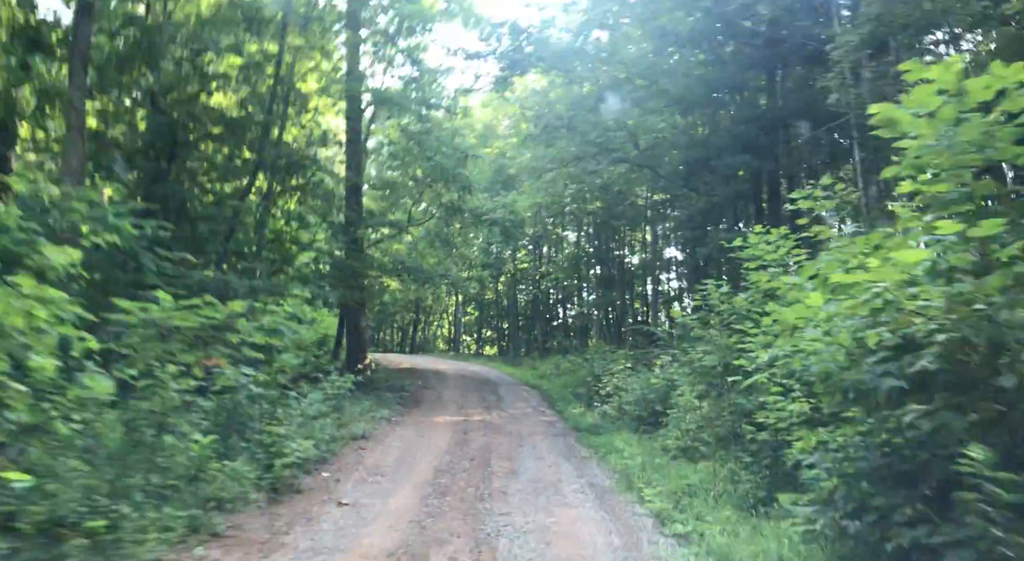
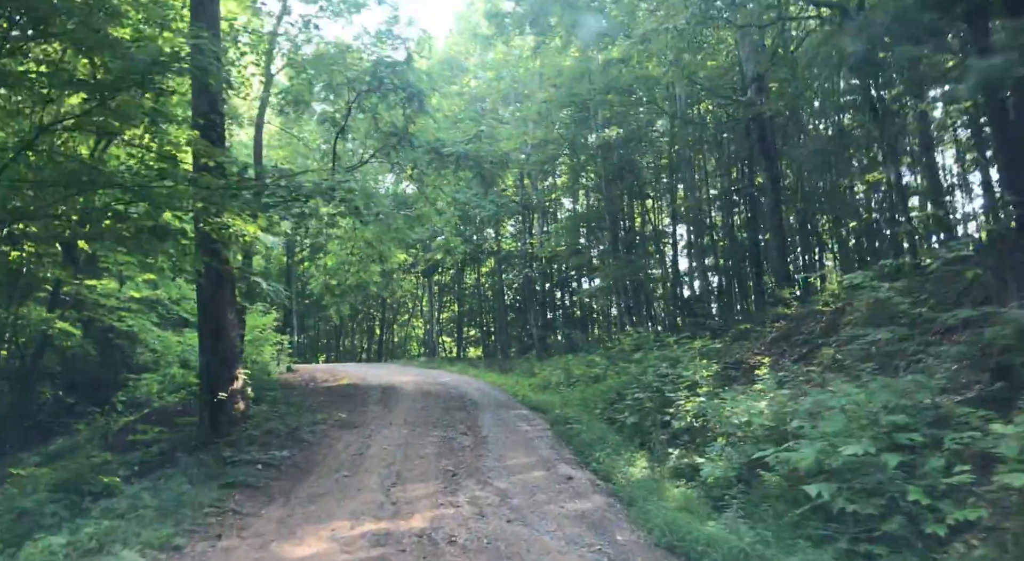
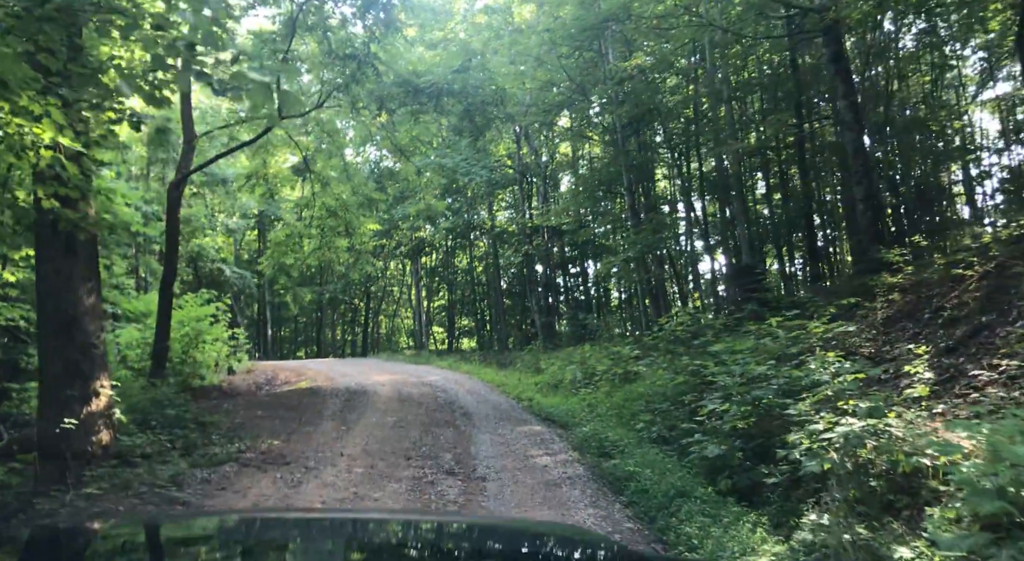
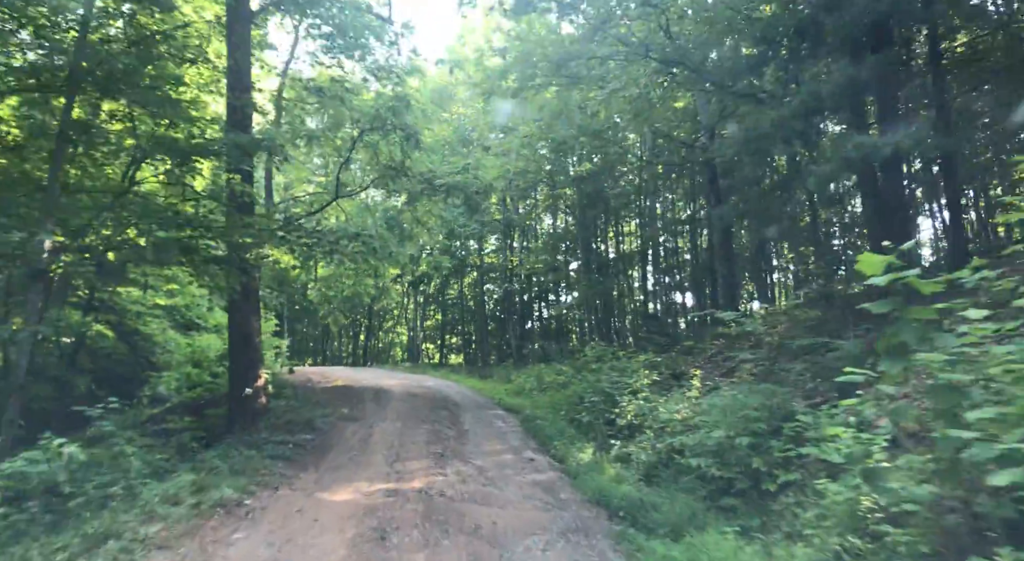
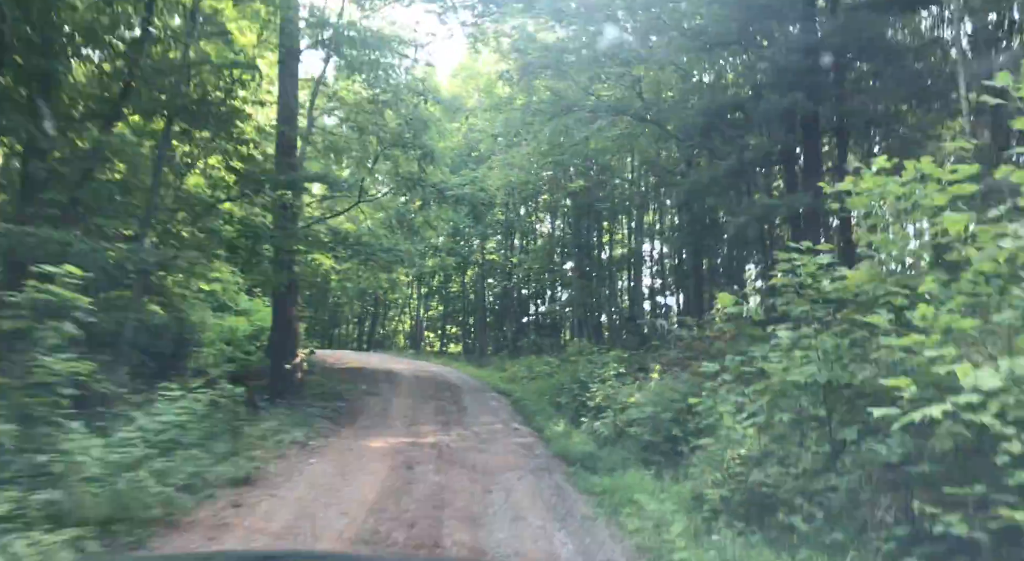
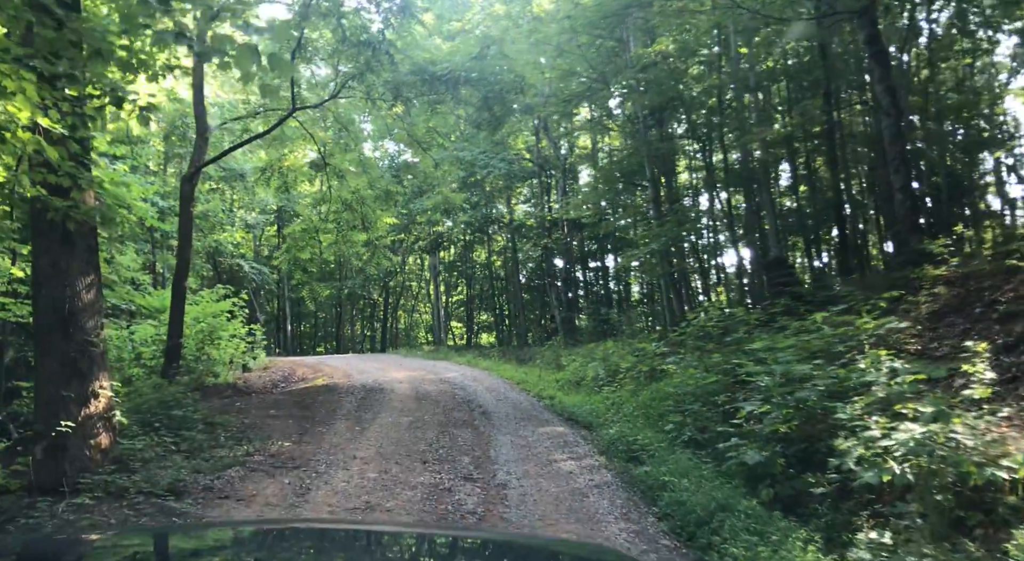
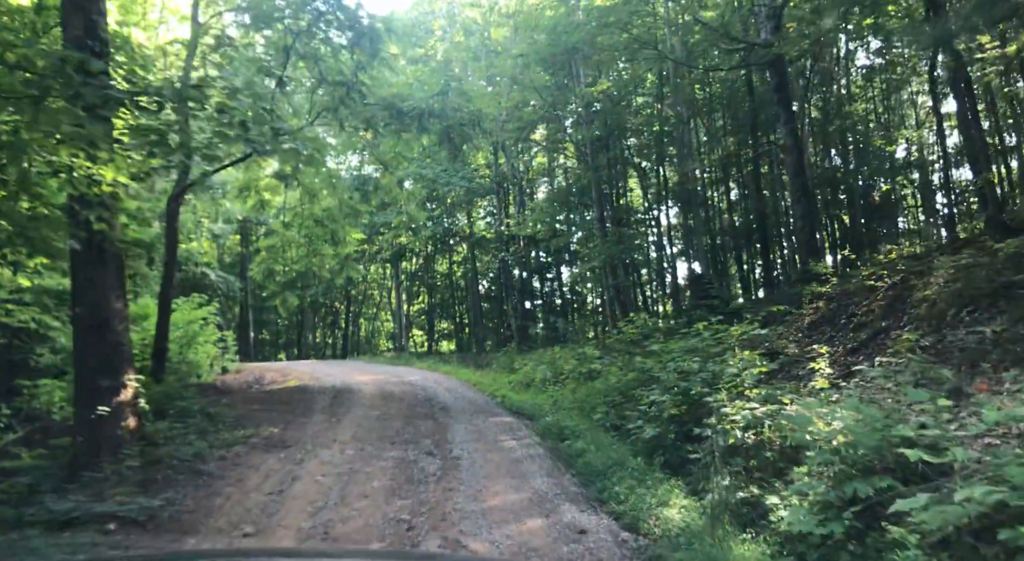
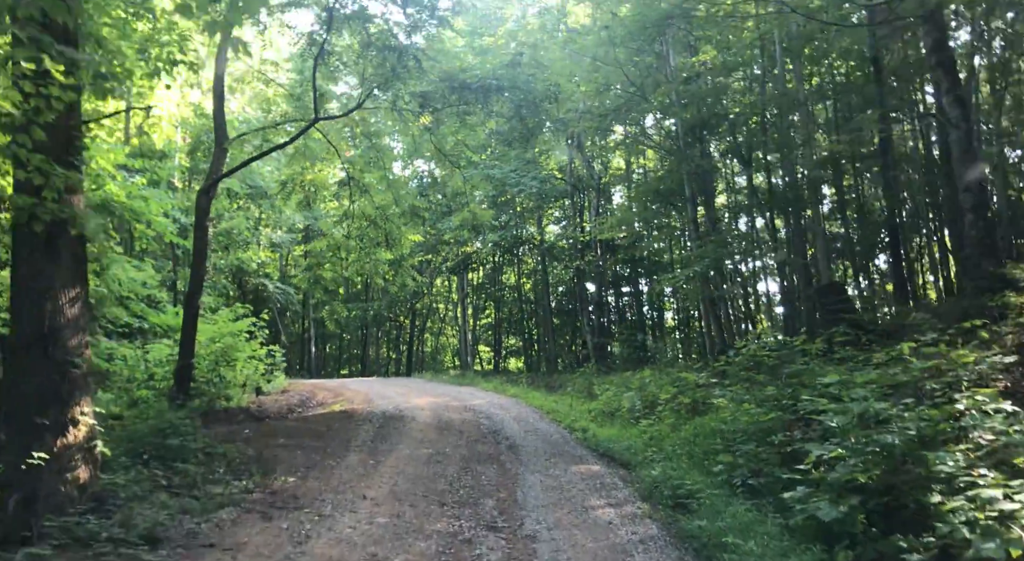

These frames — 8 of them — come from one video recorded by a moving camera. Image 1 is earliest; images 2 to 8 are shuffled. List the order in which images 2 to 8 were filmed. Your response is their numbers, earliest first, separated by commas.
5, 4, 2, 7, 3, 6, 8
